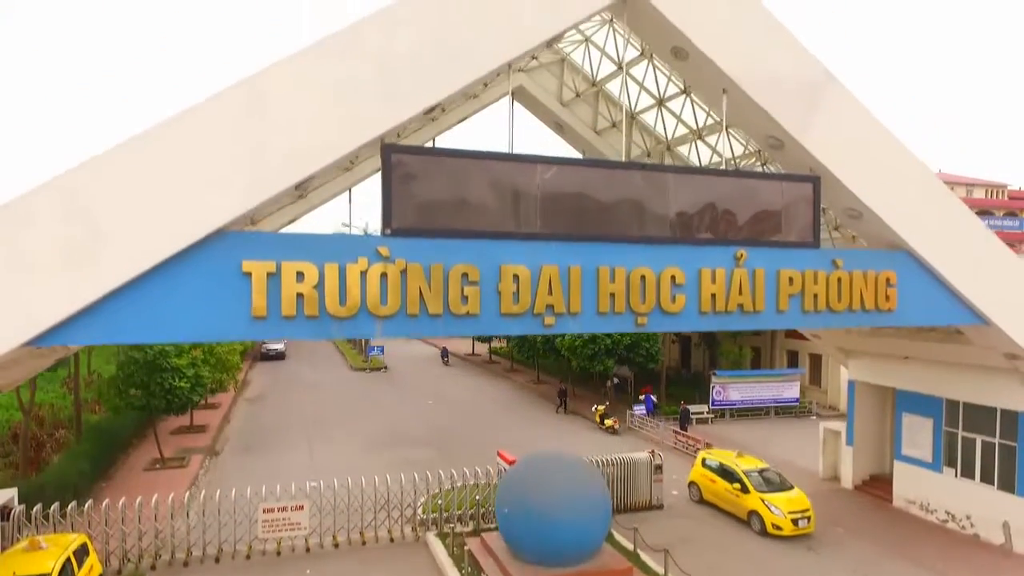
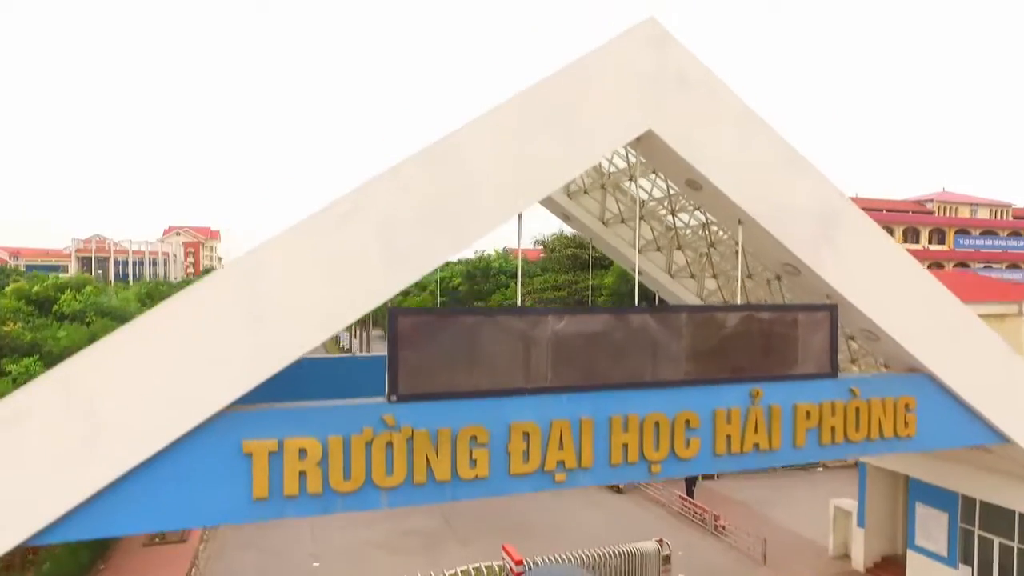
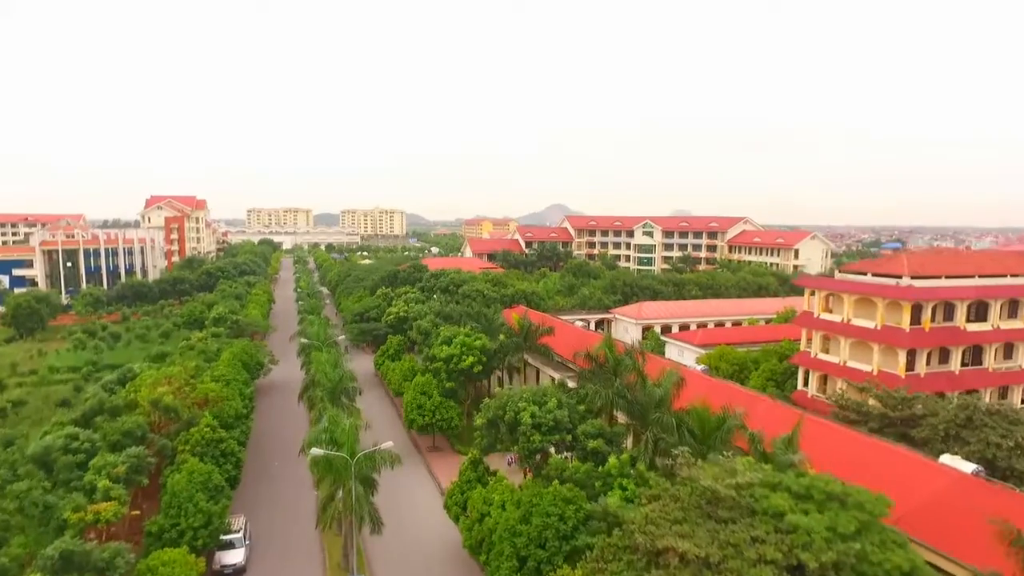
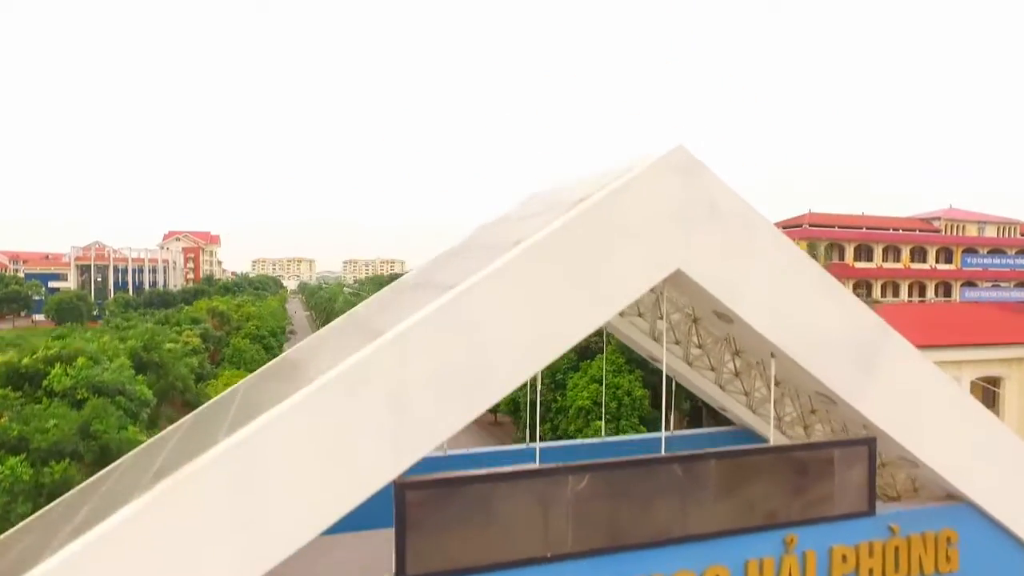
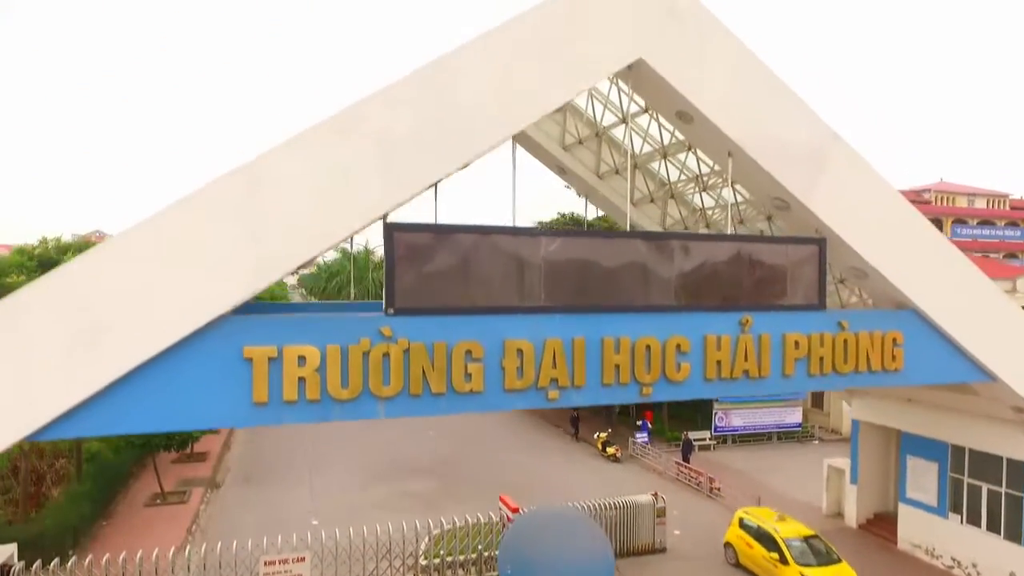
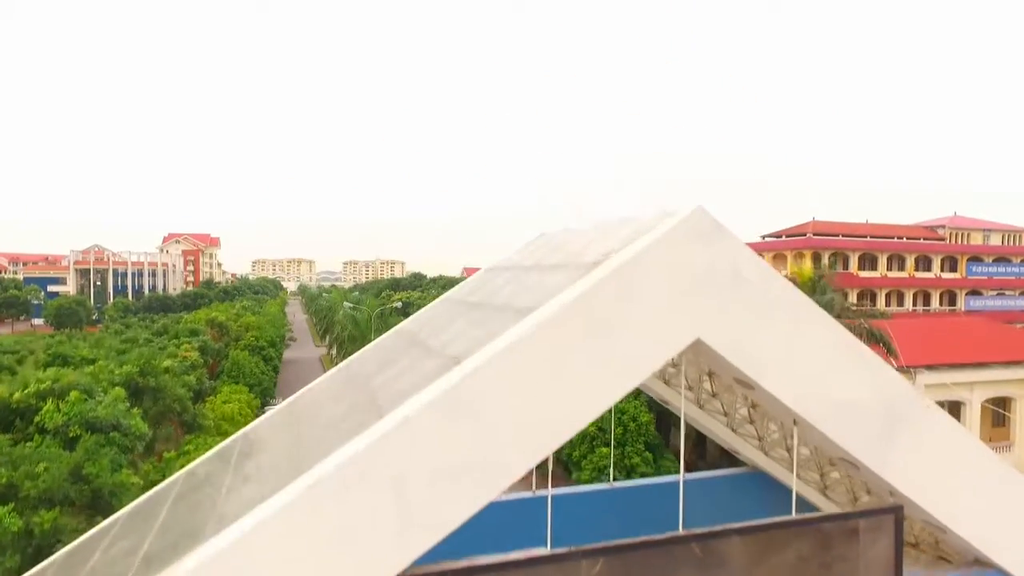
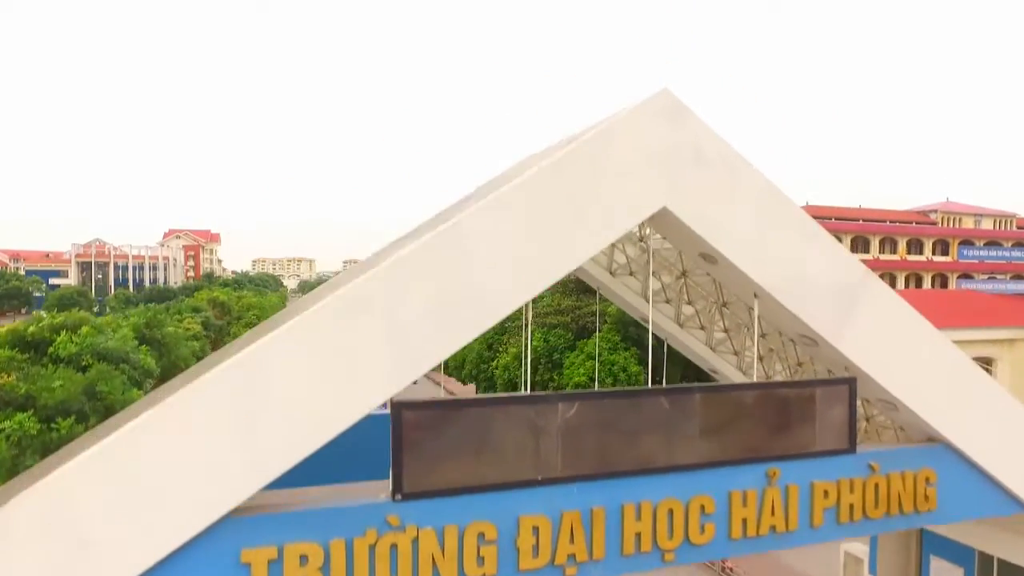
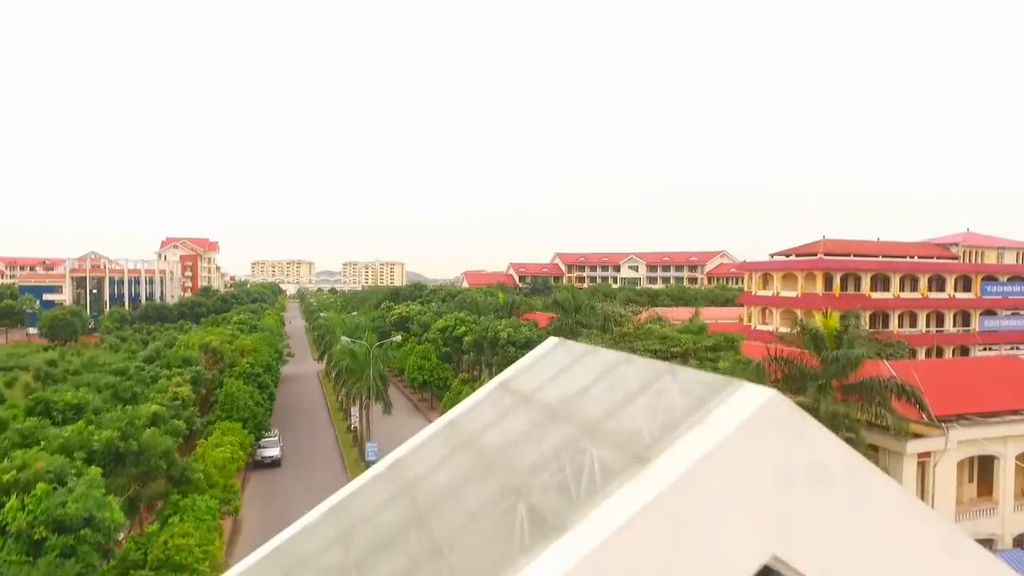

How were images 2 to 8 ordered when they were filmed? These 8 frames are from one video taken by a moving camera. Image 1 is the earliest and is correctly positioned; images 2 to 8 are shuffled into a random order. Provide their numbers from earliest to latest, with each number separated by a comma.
5, 2, 7, 4, 6, 8, 3
